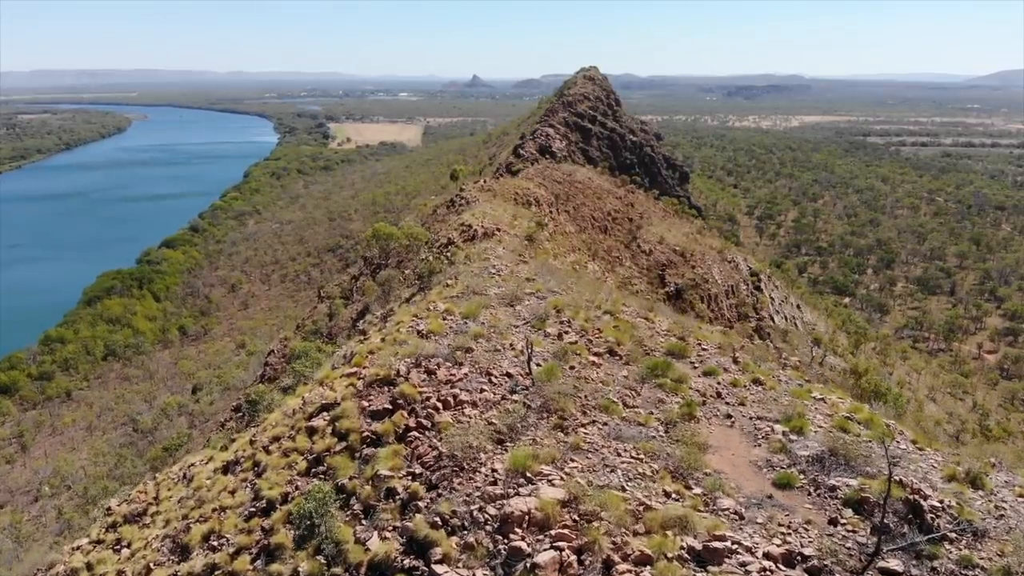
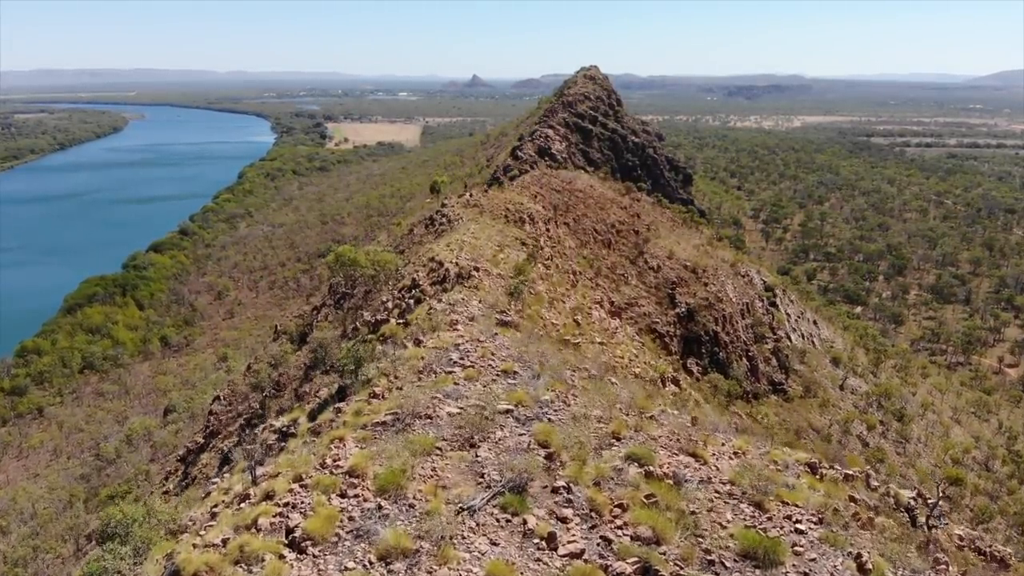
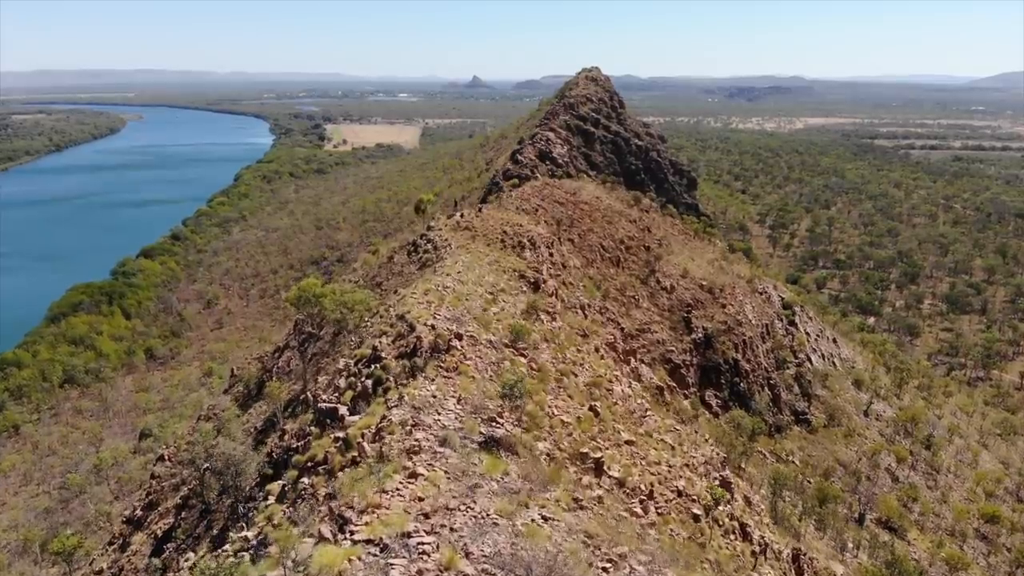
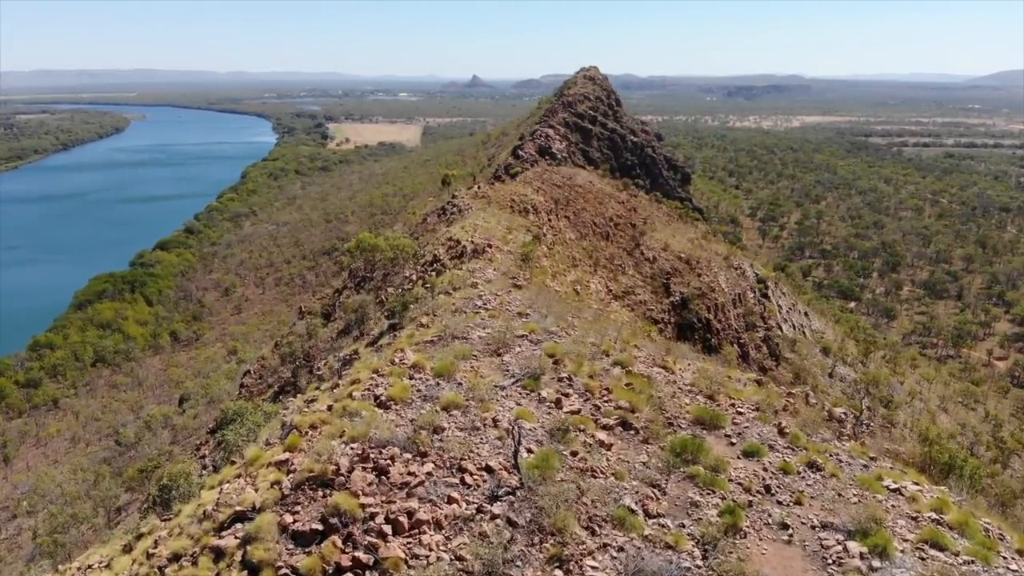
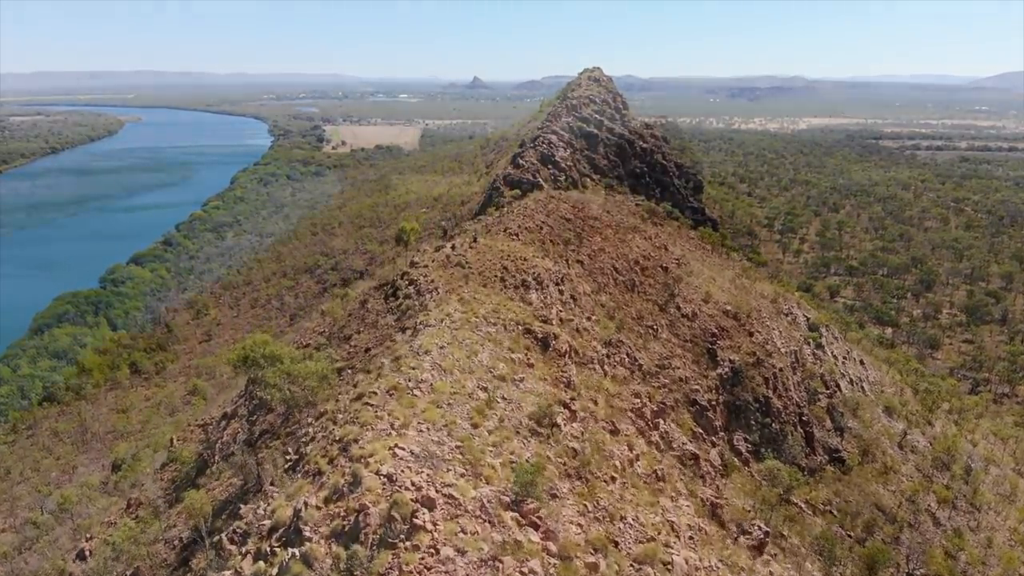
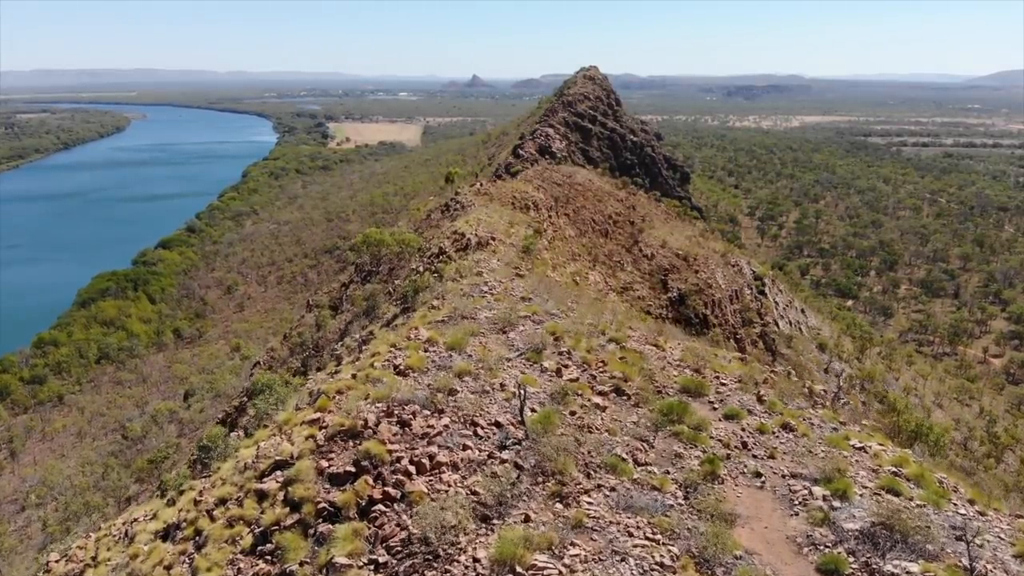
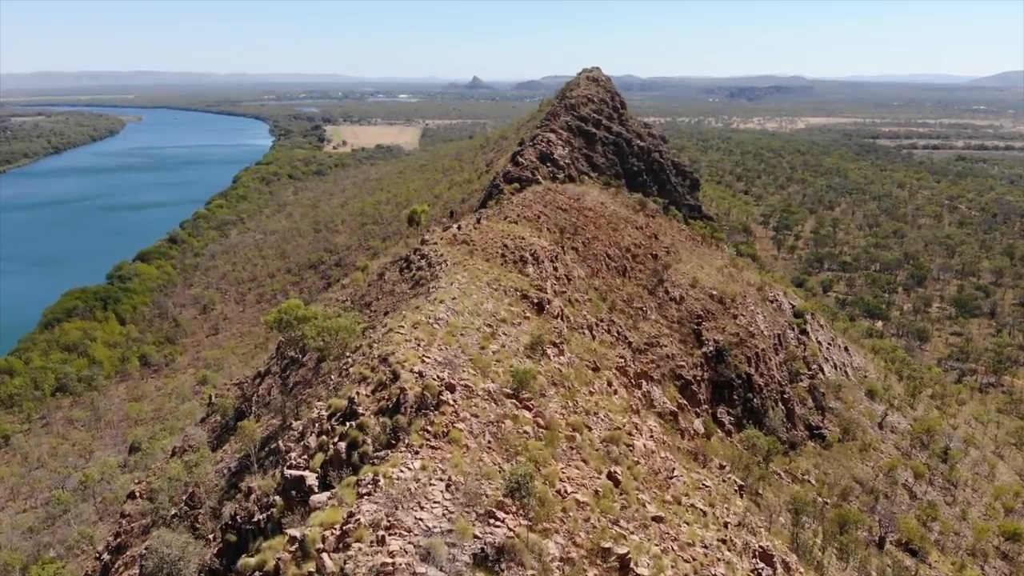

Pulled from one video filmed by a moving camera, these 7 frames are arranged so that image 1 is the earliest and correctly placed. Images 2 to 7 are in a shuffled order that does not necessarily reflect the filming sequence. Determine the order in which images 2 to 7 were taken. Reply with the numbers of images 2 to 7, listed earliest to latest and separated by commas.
6, 4, 2, 3, 7, 5
